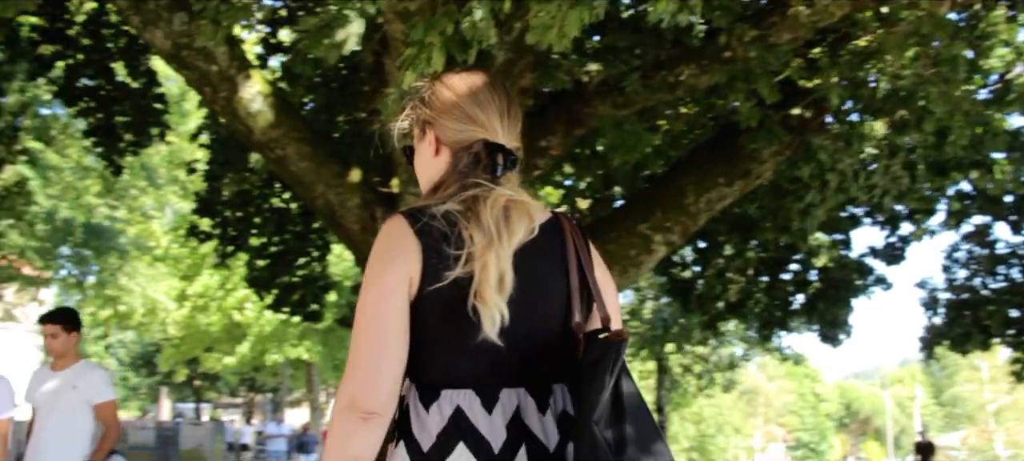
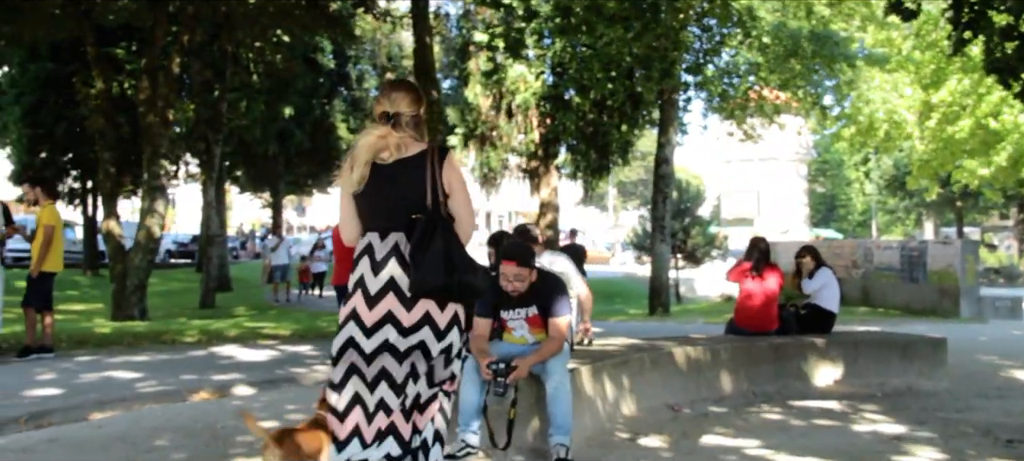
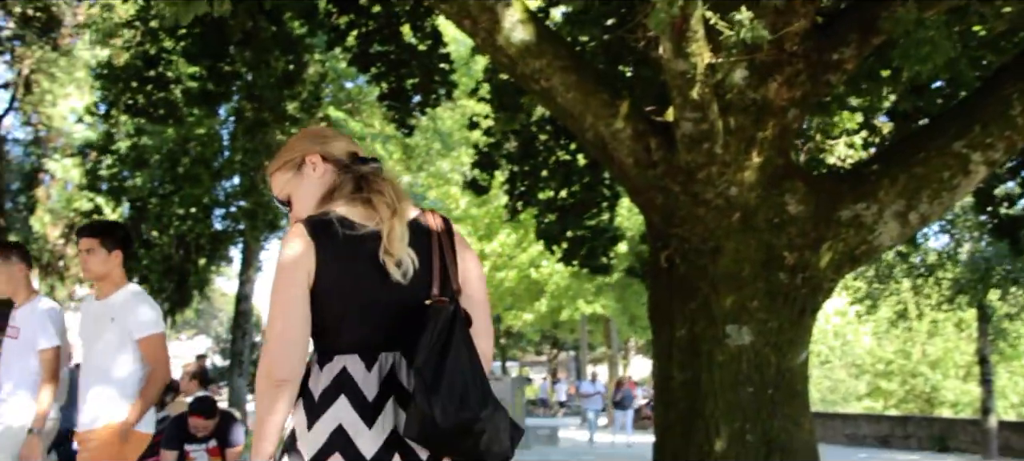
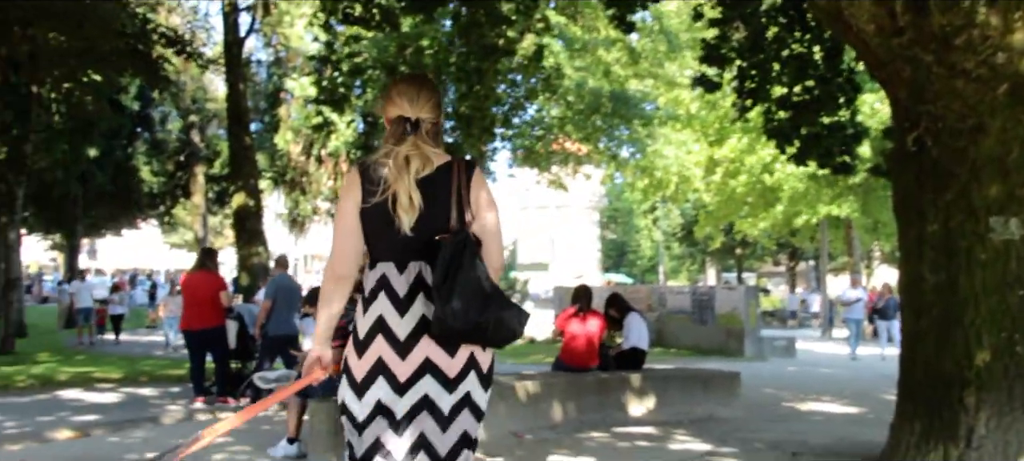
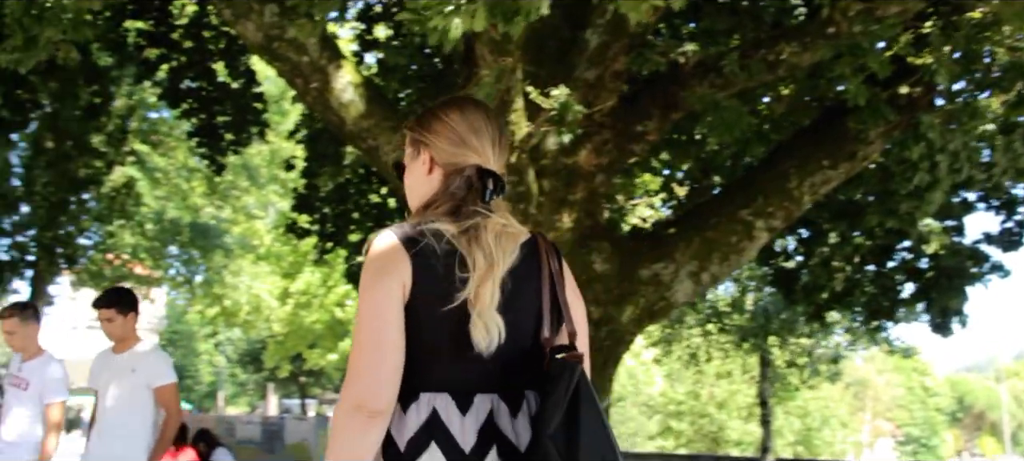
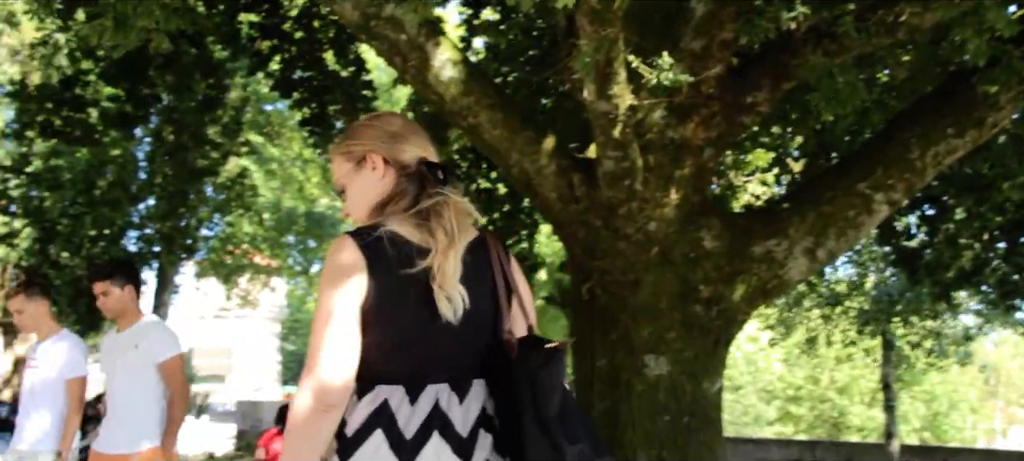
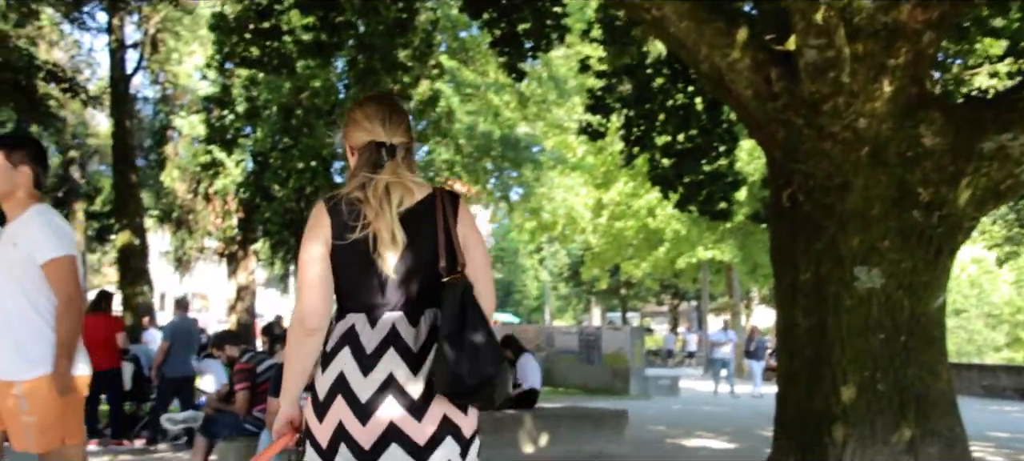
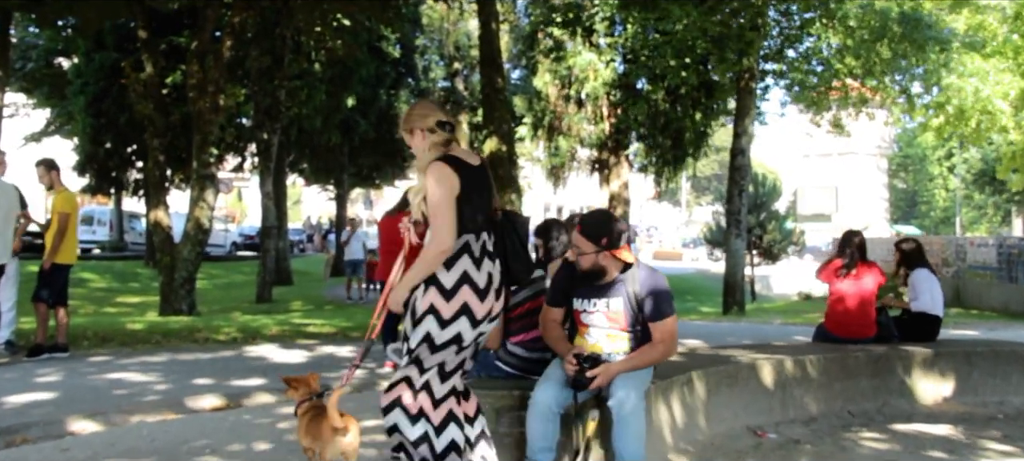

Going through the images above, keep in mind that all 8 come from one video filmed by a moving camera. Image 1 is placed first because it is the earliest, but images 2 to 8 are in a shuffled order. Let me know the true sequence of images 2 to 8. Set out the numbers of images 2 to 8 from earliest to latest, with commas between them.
5, 6, 3, 7, 4, 2, 8
